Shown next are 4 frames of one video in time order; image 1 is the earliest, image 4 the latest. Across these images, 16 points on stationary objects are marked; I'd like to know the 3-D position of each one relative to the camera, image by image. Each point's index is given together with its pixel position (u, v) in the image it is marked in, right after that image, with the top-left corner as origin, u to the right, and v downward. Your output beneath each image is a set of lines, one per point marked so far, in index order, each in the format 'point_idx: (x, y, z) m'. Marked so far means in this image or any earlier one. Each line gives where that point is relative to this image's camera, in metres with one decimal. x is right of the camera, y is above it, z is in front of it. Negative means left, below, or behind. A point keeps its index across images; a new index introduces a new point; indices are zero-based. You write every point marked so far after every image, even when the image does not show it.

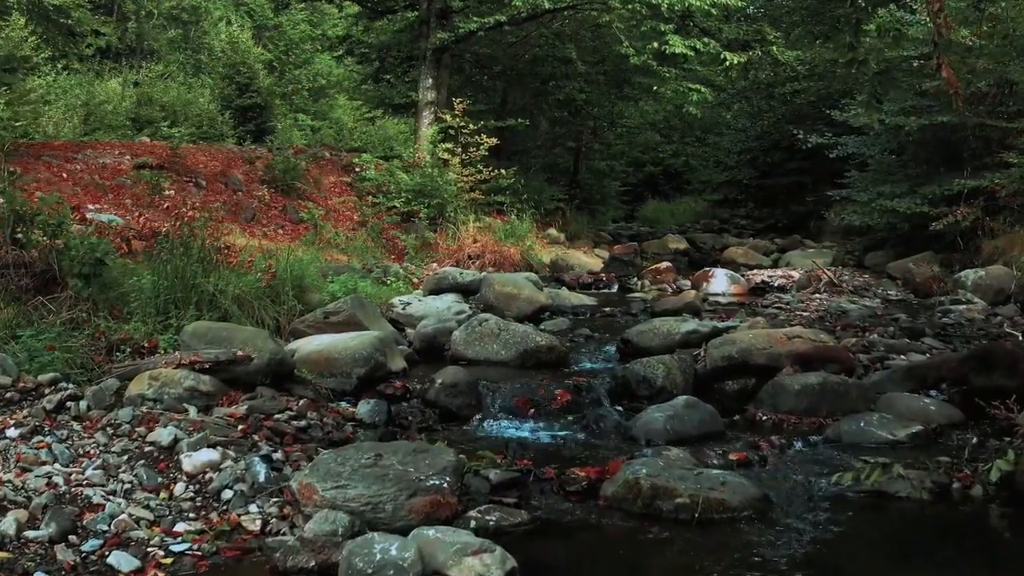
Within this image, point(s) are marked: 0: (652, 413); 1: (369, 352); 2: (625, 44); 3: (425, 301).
0: (+1.0, -0.9, +5.4) m
1: (-1.2, -0.5, +6.4) m
2: (+2.4, +5.2, +16.3) m
3: (-1.1, -0.2, +9.1) m
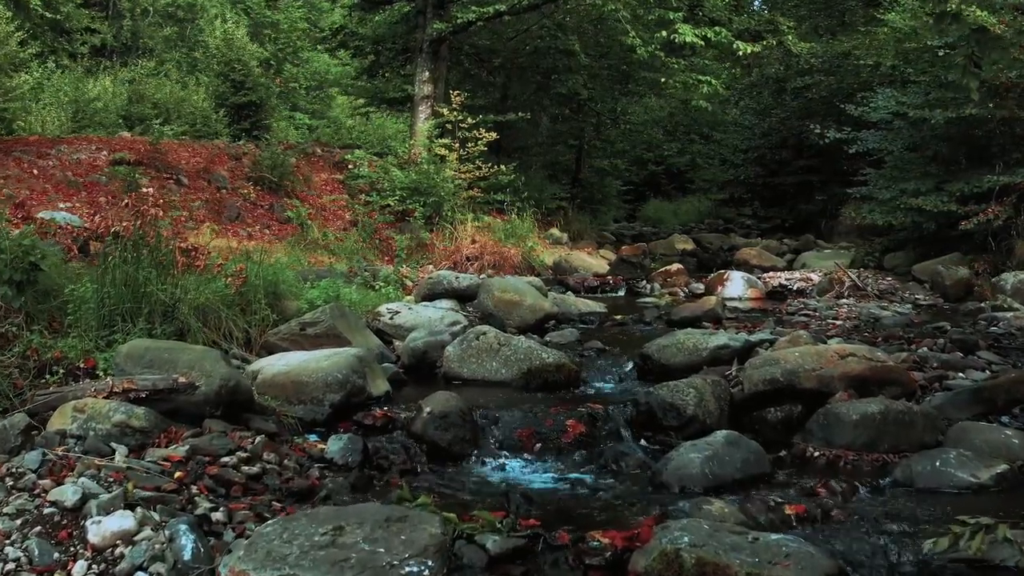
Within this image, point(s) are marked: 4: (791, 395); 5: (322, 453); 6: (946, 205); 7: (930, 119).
0: (+1.0, -1.0, +4.4) m
1: (-1.2, -0.6, +5.4) m
2: (+2.4, +5.1, +15.3) m
3: (-1.0, -0.2, +8.2) m
4: (+2.0, -0.8, +5.4) m
5: (-1.2, -1.0, +4.6) m
6: (+7.0, +1.4, +12.3) m
7: (+6.9, +2.8, +12.6) m
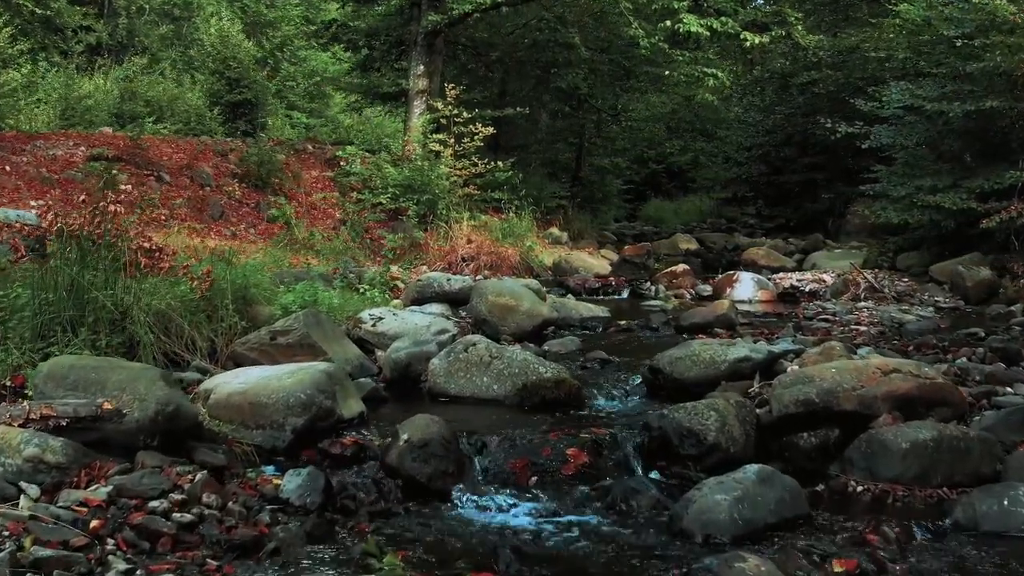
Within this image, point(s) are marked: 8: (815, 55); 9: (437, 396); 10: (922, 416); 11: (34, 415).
0: (+1.0, -1.0, +3.7) m
1: (-1.2, -0.6, +4.6) m
2: (+2.4, +5.1, +14.6) m
3: (-1.1, -0.3, +7.4) m
4: (+1.9, -0.8, +4.7) m
5: (-1.2, -1.0, +3.9) m
6: (+7.0, +1.3, +11.6) m
7: (+6.8, +2.8, +11.9) m
8: (+6.9, +5.3, +17.0) m
9: (-0.6, -0.8, +5.7) m
10: (+2.5, -0.8, +4.7) m
11: (-2.4, -0.6, +3.9) m
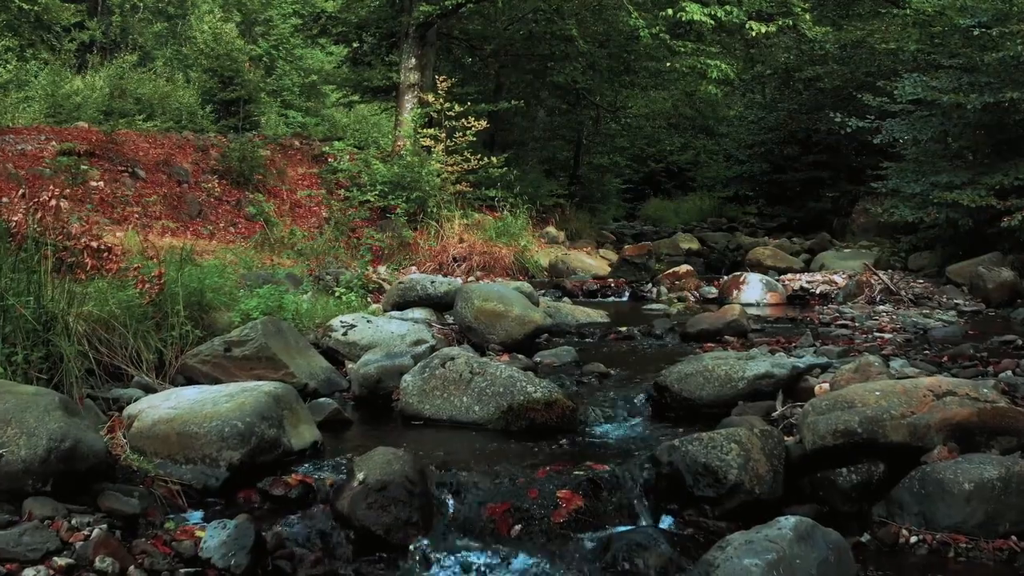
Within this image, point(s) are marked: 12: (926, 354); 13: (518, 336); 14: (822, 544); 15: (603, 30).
0: (+0.9, -1.0, +3.0) m
1: (-1.3, -0.7, +3.9) m
2: (+2.2, +5.0, +13.8) m
3: (-1.2, -0.3, +6.7) m
4: (+1.8, -0.8, +3.9) m
5: (-1.3, -1.1, +3.1) m
6: (+6.9, +1.3, +10.8) m
7: (+6.7, +2.7, +11.1) m
8: (+6.7, +5.2, +16.3) m
9: (-0.7, -0.8, +4.9) m
10: (+2.4, -0.8, +3.9) m
11: (-2.5, -0.7, +3.1) m
12: (+3.7, -0.6, +6.8) m
13: (+0.1, -0.5, +7.2) m
14: (+1.3, -1.0, +3.1) m
15: (+1.9, +5.4, +15.6) m
